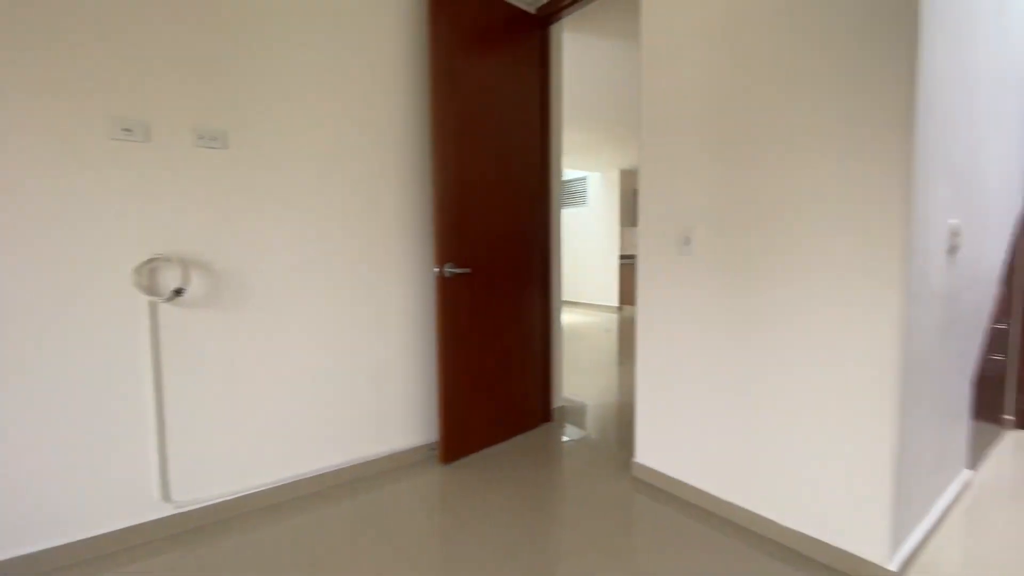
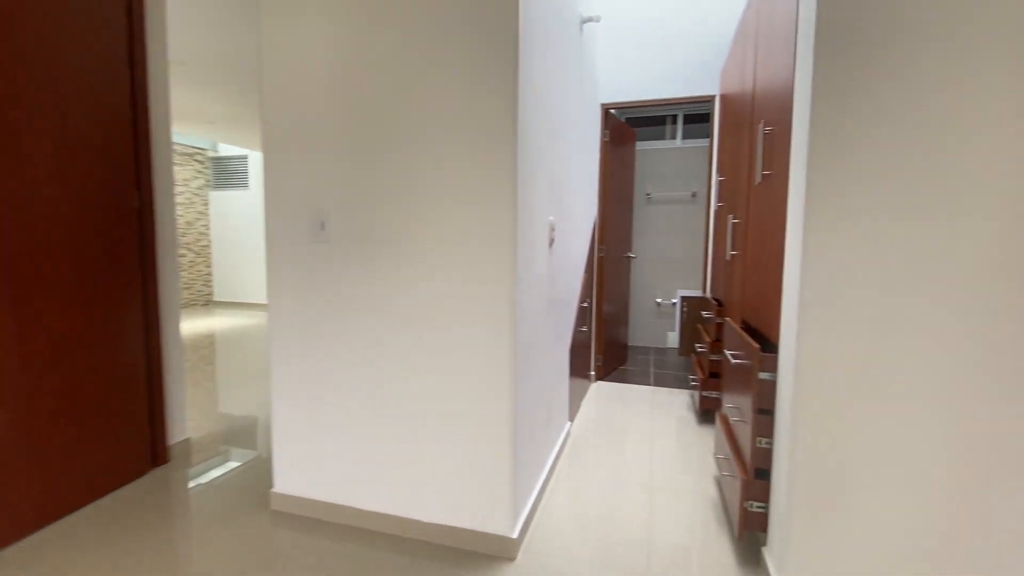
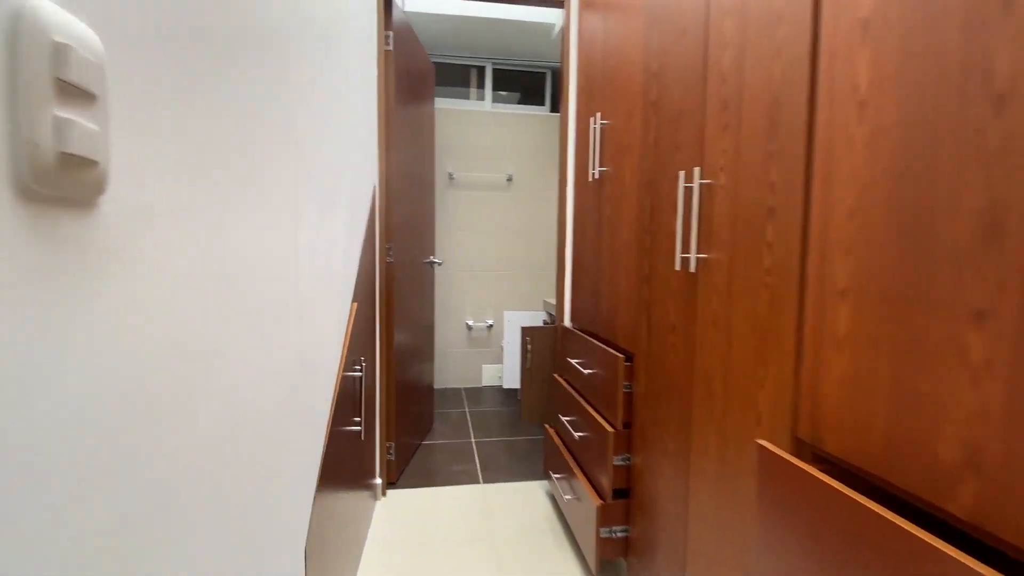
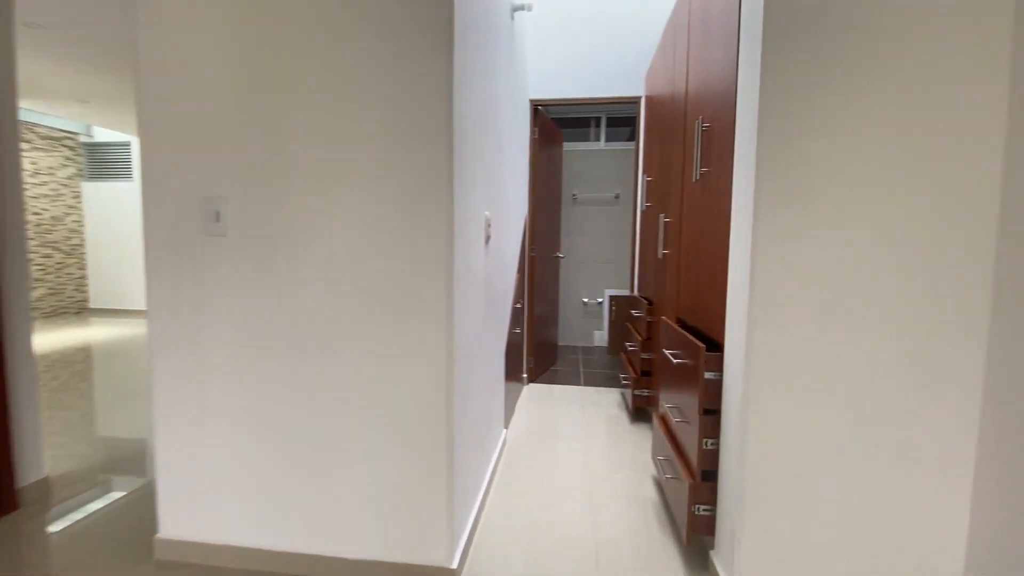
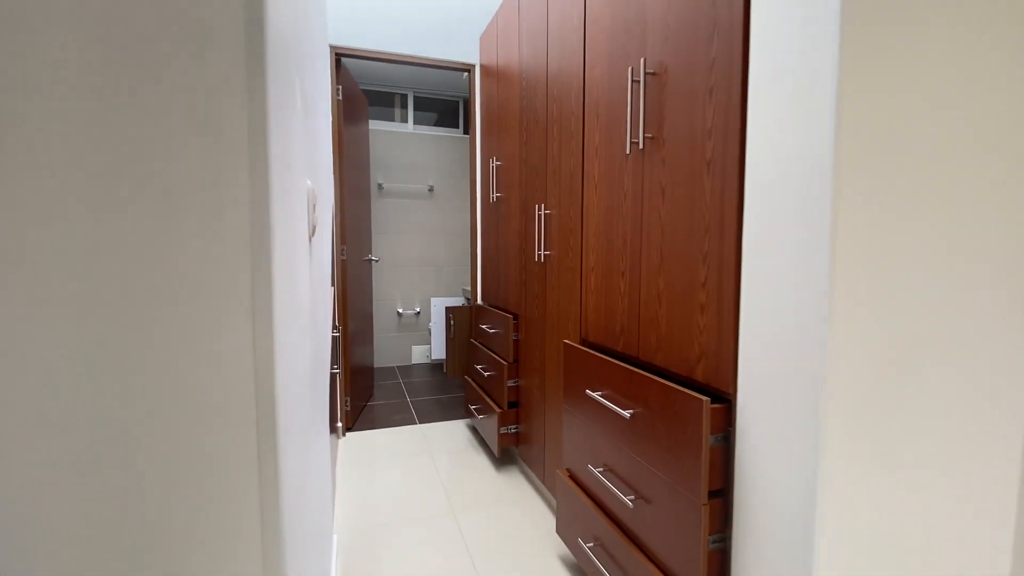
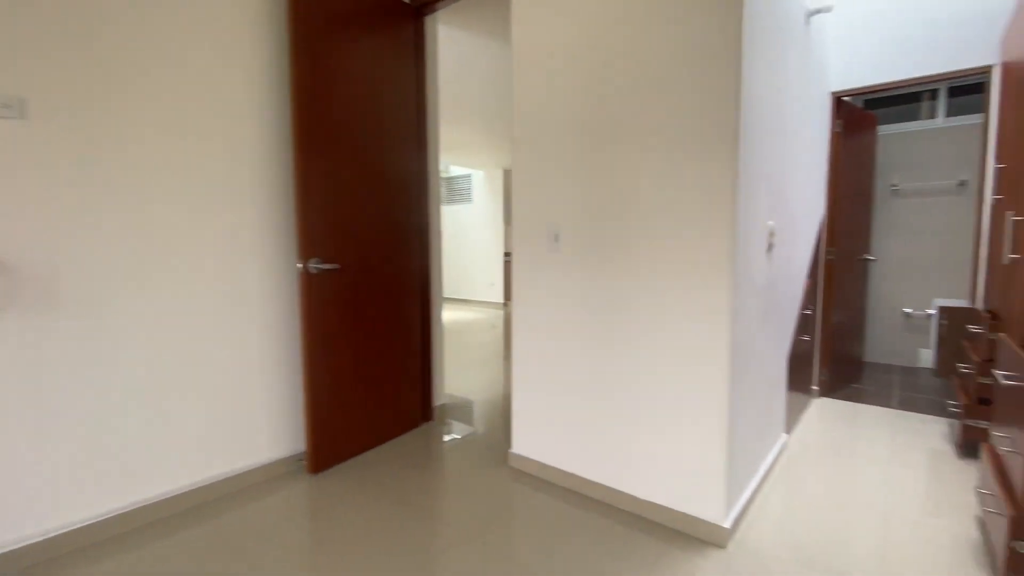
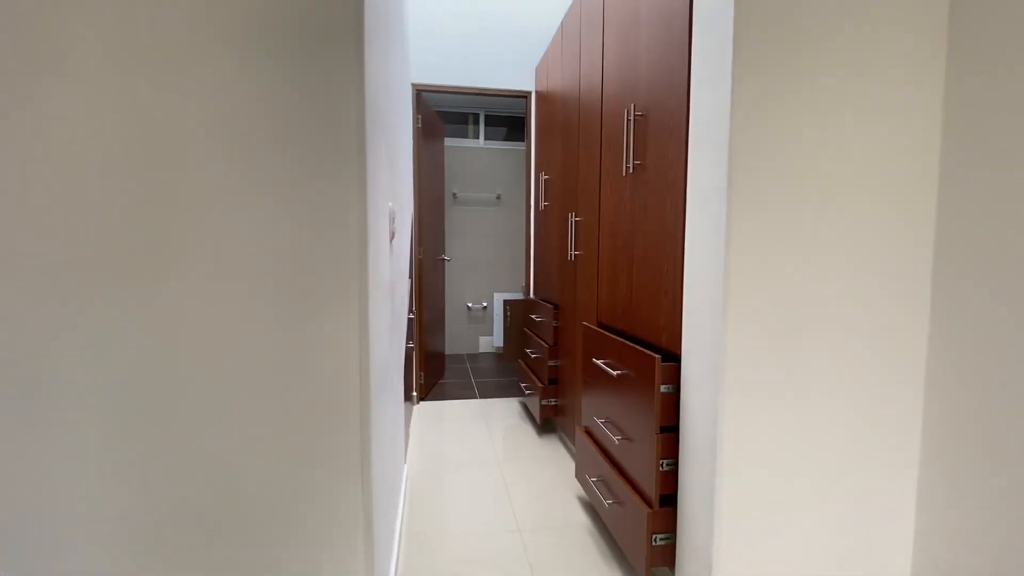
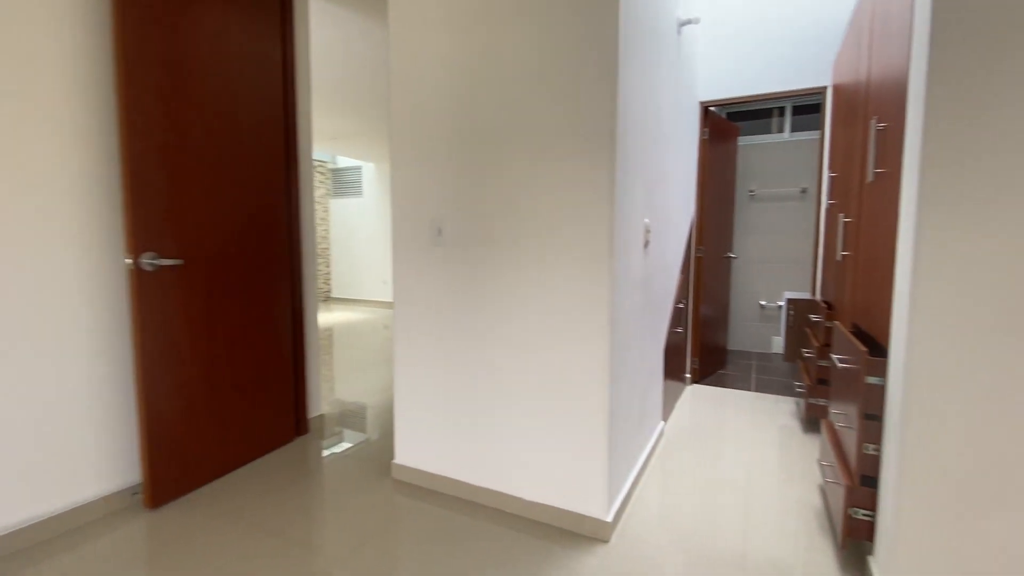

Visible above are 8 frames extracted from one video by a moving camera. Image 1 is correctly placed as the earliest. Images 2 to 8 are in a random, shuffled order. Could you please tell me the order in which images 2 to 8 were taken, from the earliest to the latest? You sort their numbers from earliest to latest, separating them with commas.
6, 8, 2, 4, 7, 5, 3
